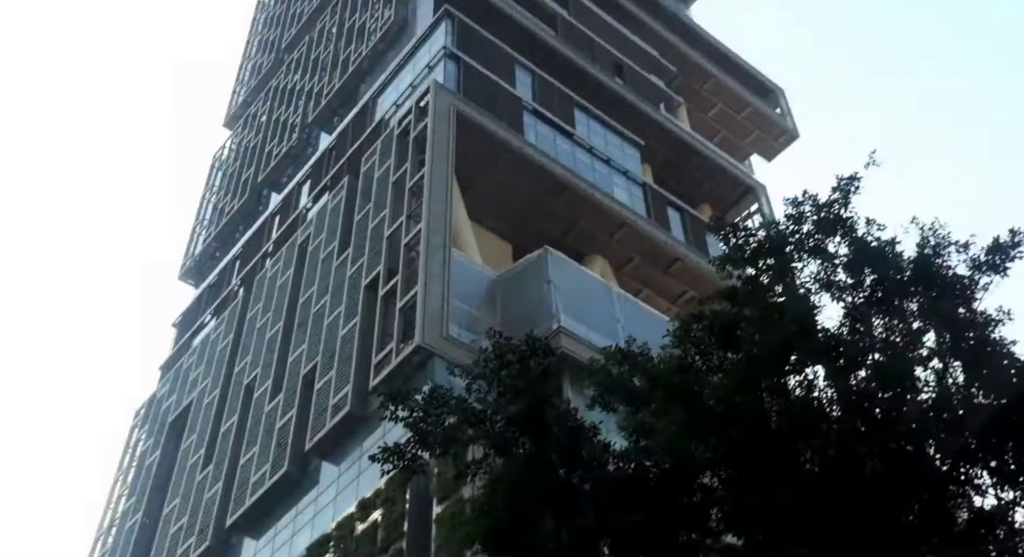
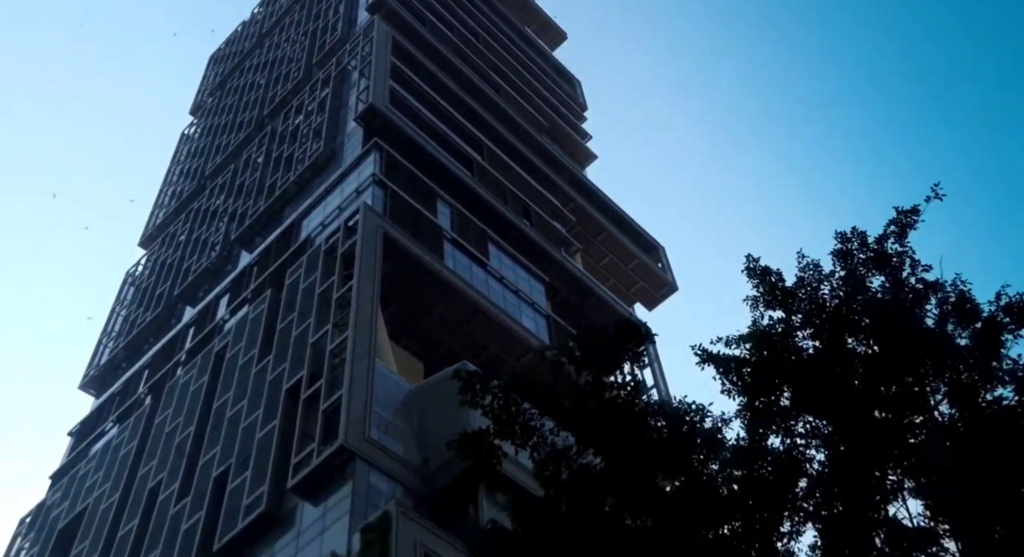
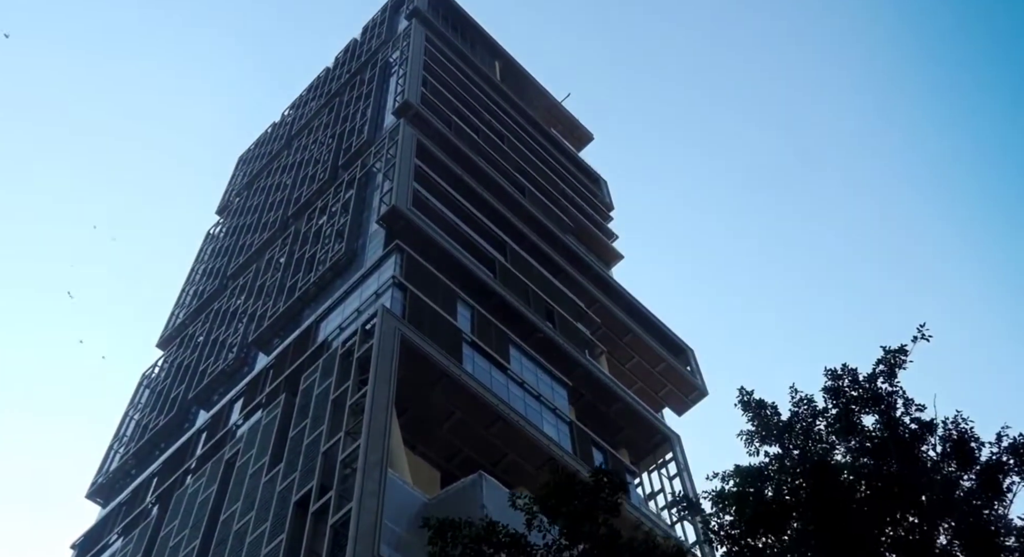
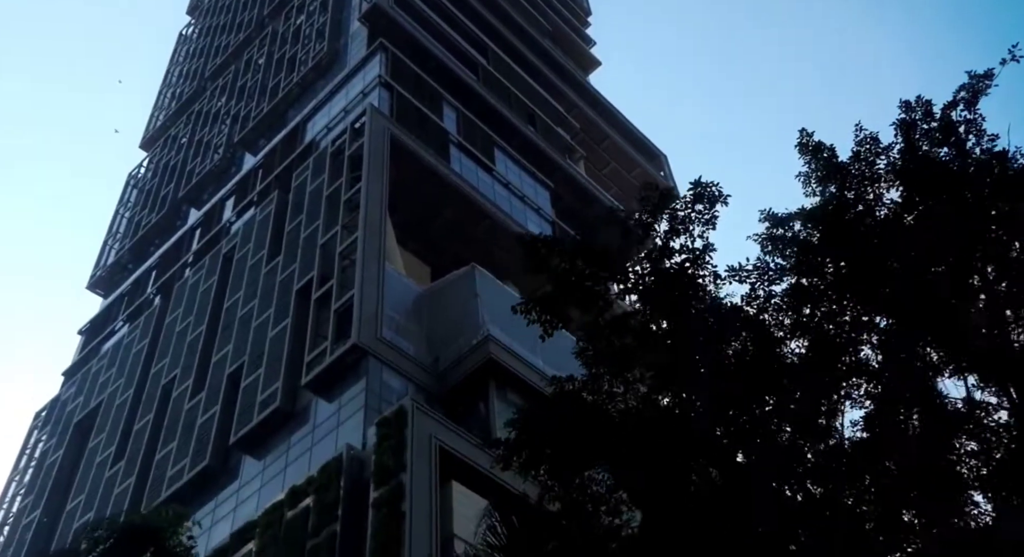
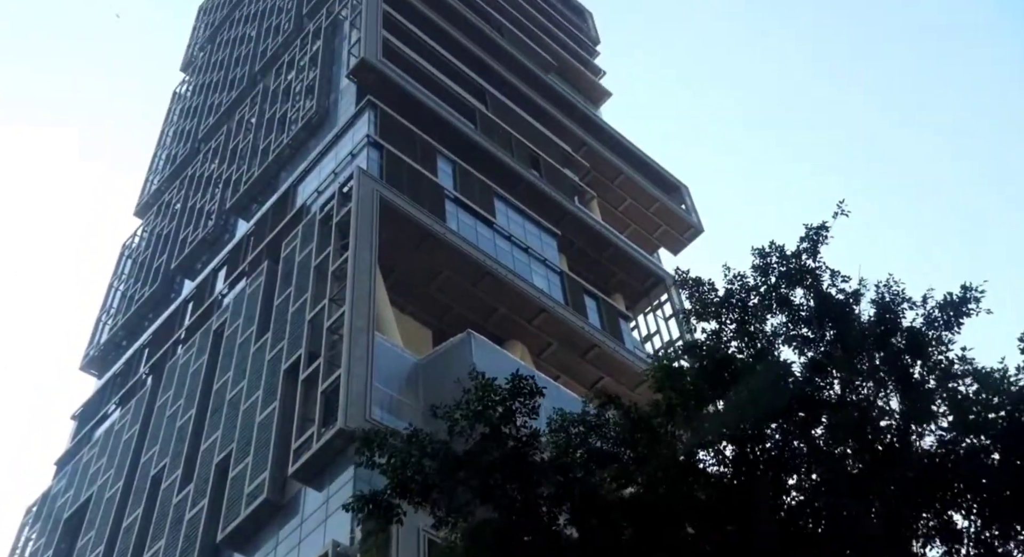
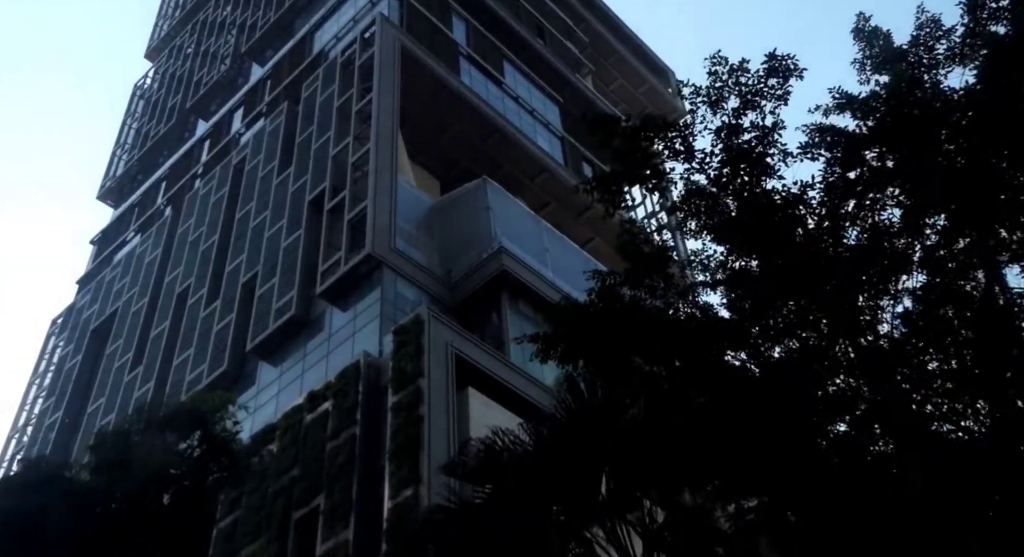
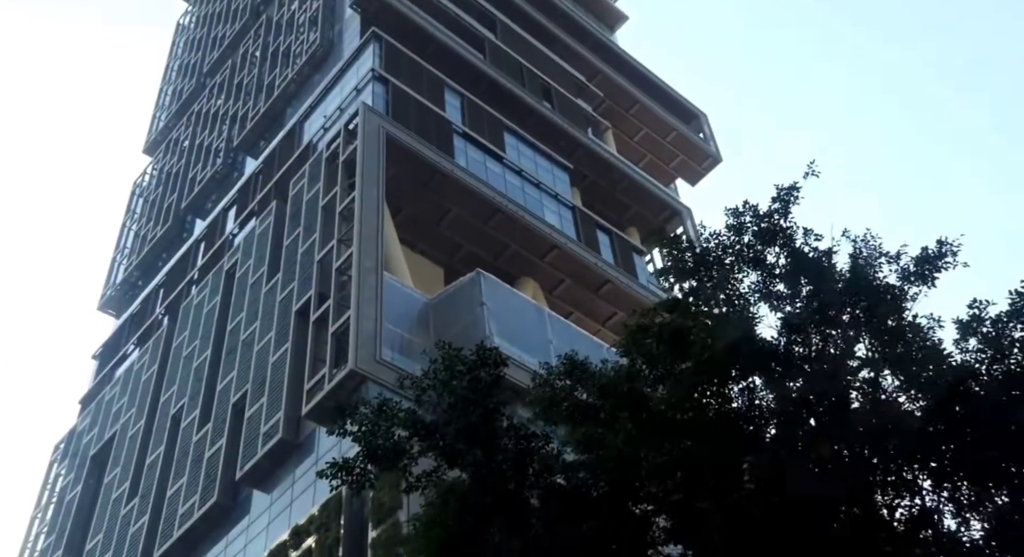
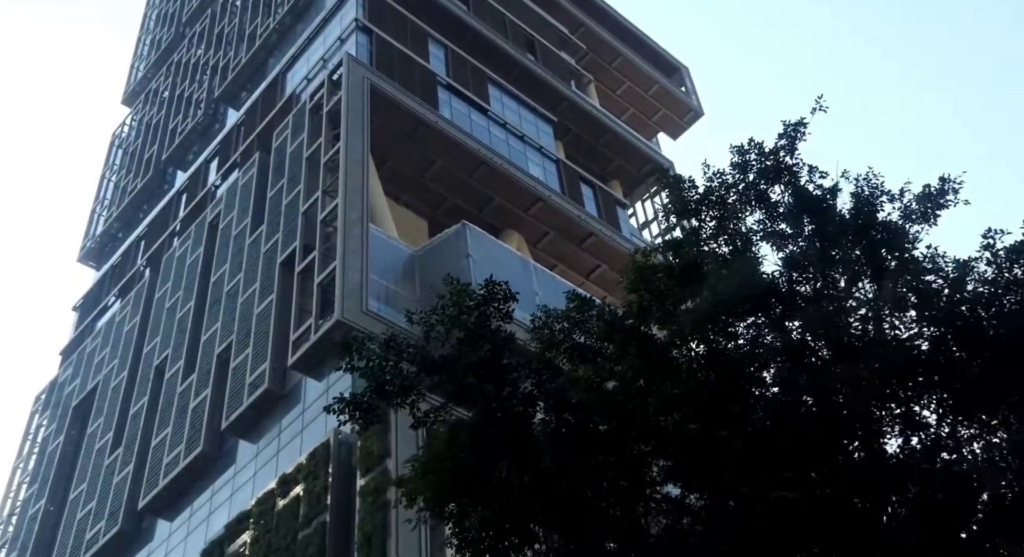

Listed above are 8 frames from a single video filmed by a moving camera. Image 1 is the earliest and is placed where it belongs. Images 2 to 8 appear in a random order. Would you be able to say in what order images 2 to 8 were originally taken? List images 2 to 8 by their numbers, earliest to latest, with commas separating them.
7, 8, 5, 3, 2, 4, 6
